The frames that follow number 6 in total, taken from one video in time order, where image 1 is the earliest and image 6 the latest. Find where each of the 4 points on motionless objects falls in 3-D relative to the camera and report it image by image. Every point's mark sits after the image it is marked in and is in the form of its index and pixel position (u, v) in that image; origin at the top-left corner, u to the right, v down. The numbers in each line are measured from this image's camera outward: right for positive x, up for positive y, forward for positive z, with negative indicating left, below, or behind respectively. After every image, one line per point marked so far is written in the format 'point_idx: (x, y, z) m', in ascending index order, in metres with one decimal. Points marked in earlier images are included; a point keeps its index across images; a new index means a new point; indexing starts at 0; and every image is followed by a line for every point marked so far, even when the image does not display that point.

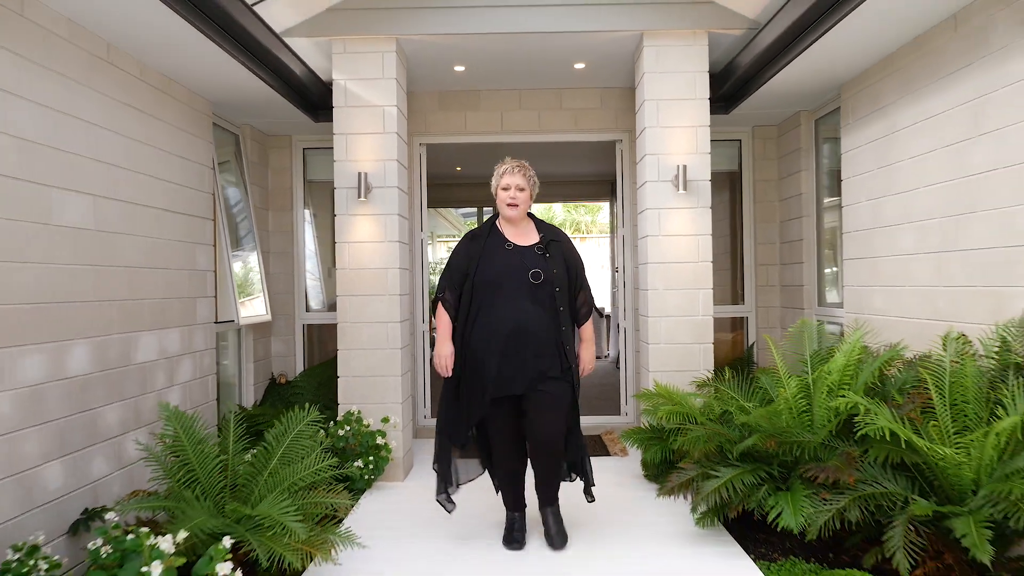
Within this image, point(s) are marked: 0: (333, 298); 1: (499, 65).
0: (-1.2, -0.1, +5.2) m
1: (-0.1, +1.3, +4.4) m
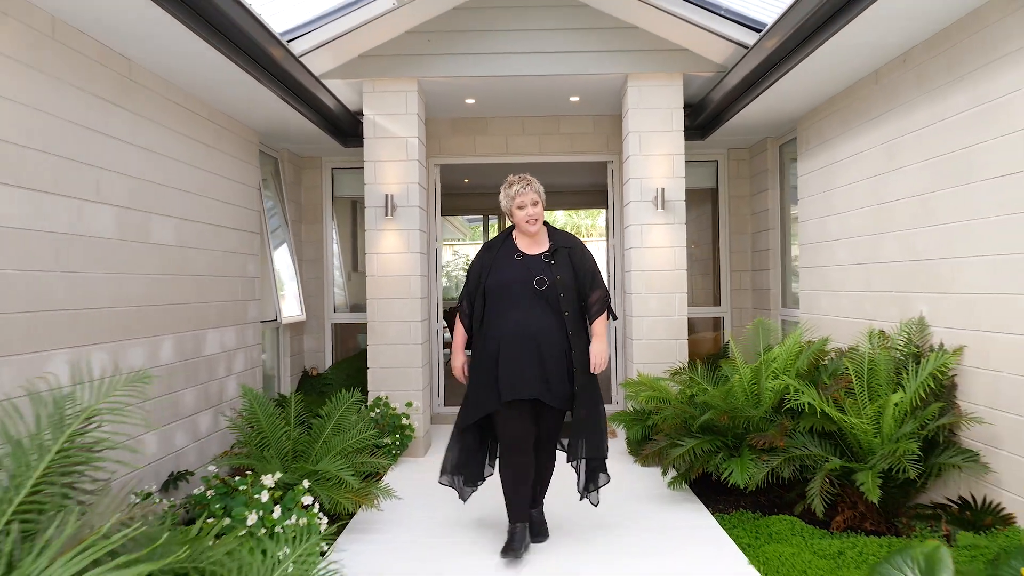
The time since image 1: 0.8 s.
0: (-1.2, -0.1, +5.9) m
1: (-0.1, +1.3, +5.1) m
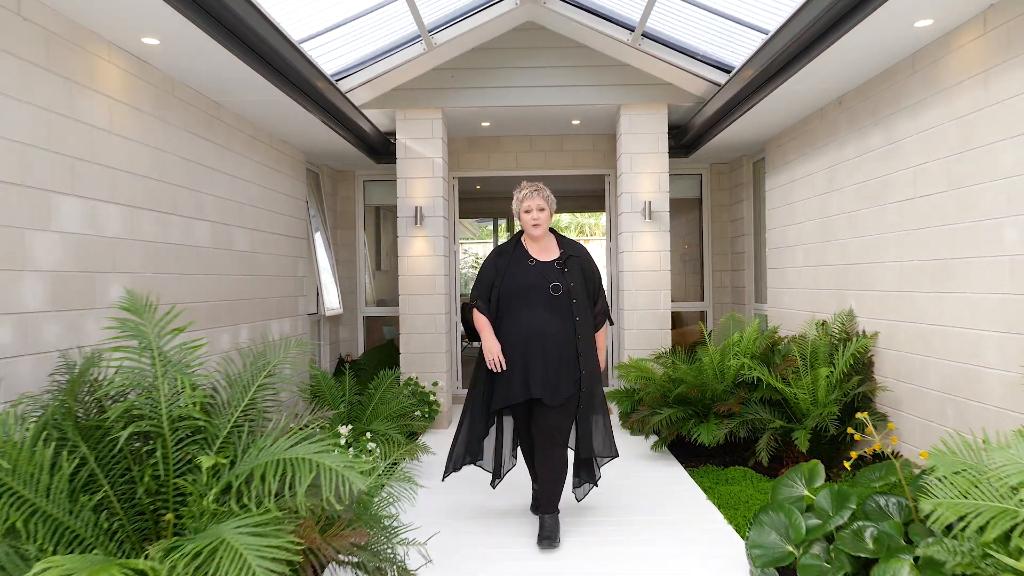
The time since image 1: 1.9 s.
0: (-1.1, -0.1, +6.8) m
1: (0.0, +1.3, +5.9) m
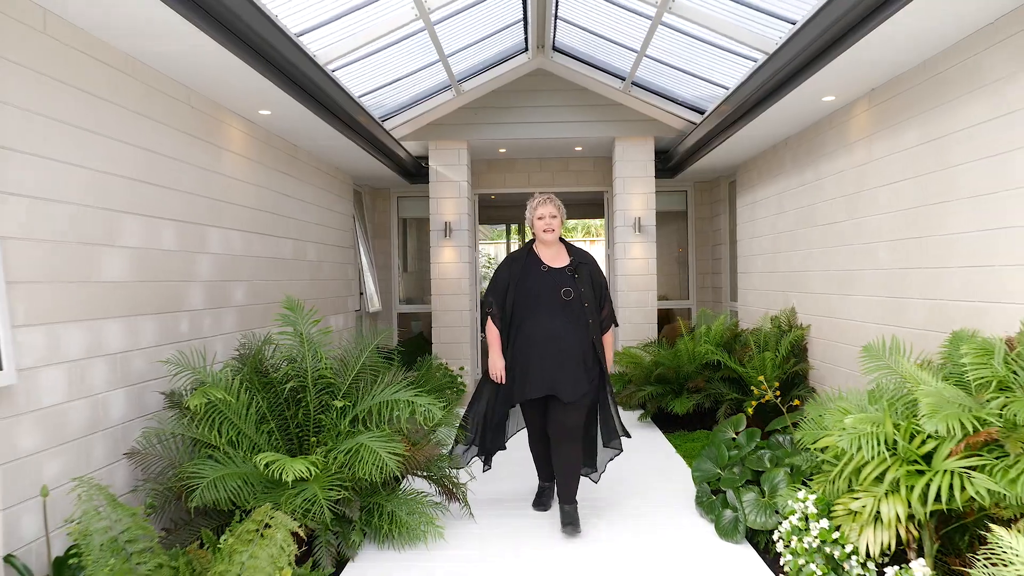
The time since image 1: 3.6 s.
0: (-1.0, -0.1, +7.9) m
1: (+0.1, +1.3, +7.0) m
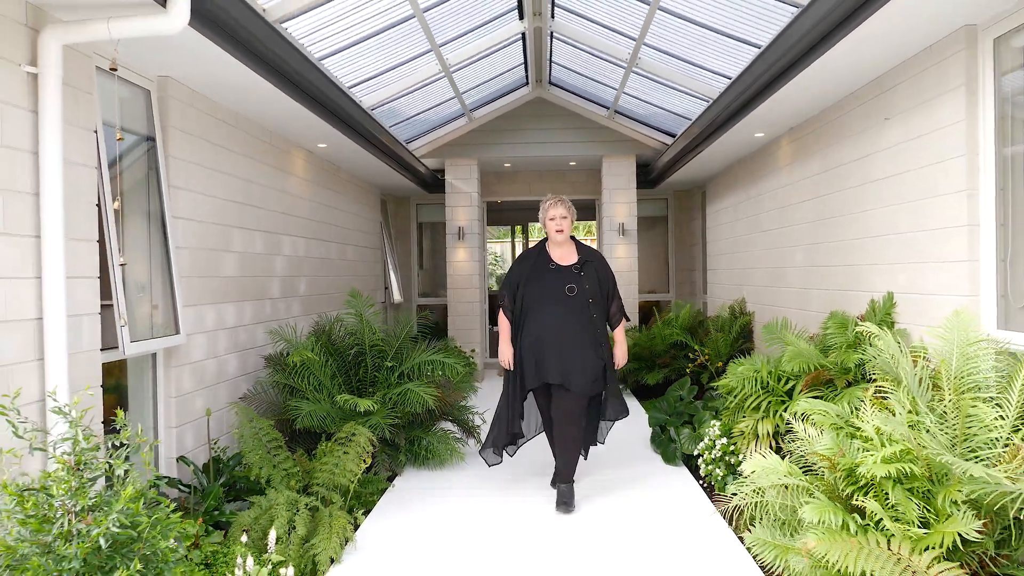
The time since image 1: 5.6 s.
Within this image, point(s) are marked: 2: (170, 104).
0: (-0.9, 0.0, +9.1) m
1: (+0.2, +1.3, +8.2) m
2: (-1.6, +0.9, +3.6) m
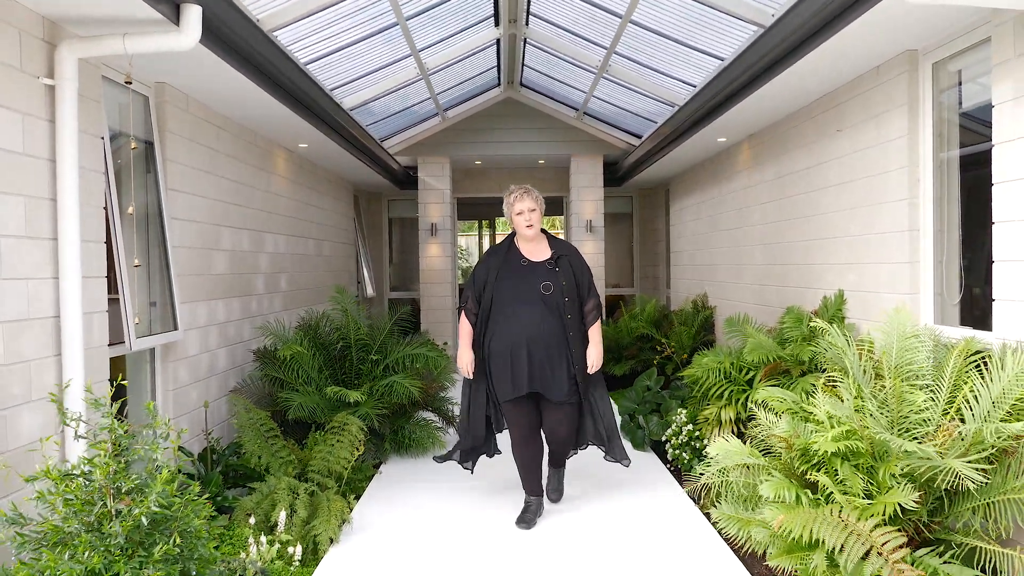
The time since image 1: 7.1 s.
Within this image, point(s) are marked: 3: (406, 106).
0: (-1.3, +0.1, +9.3) m
1: (-0.1, +1.4, +8.4) m
2: (-1.7, +0.9, +3.7) m
3: (-0.9, +1.6, +6.5) m
